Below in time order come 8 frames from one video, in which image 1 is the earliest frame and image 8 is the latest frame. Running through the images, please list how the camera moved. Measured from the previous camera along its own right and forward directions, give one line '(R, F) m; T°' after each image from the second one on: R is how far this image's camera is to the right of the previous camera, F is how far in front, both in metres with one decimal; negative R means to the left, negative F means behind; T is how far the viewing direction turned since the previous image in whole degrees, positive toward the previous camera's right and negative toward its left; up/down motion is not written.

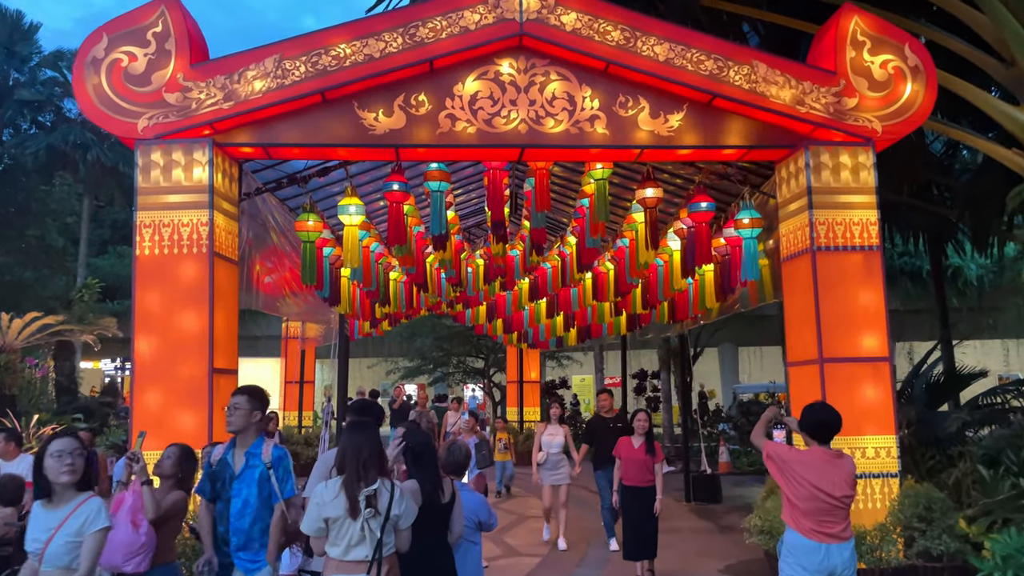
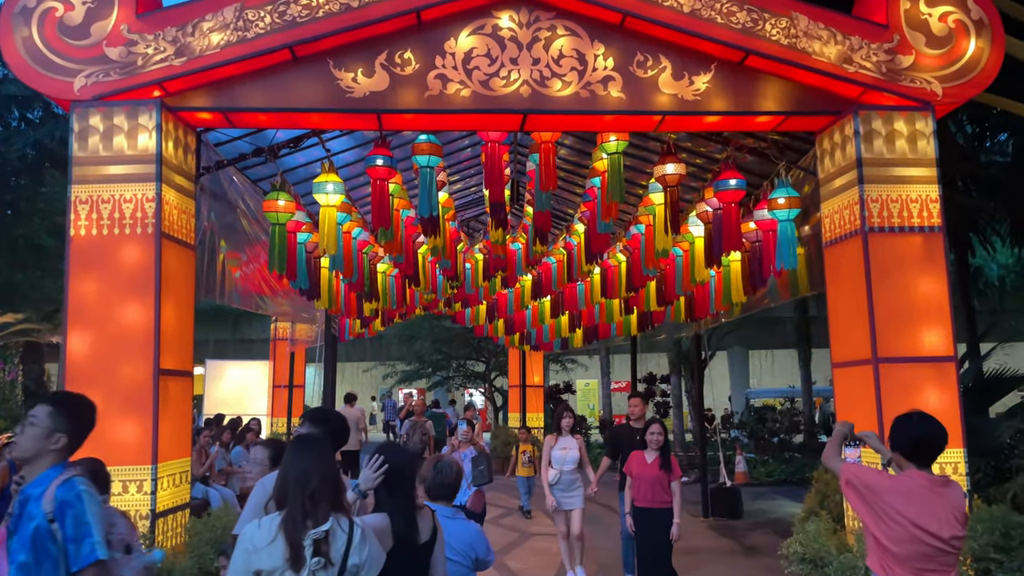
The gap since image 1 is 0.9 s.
(0.0, +1.0) m; 0°
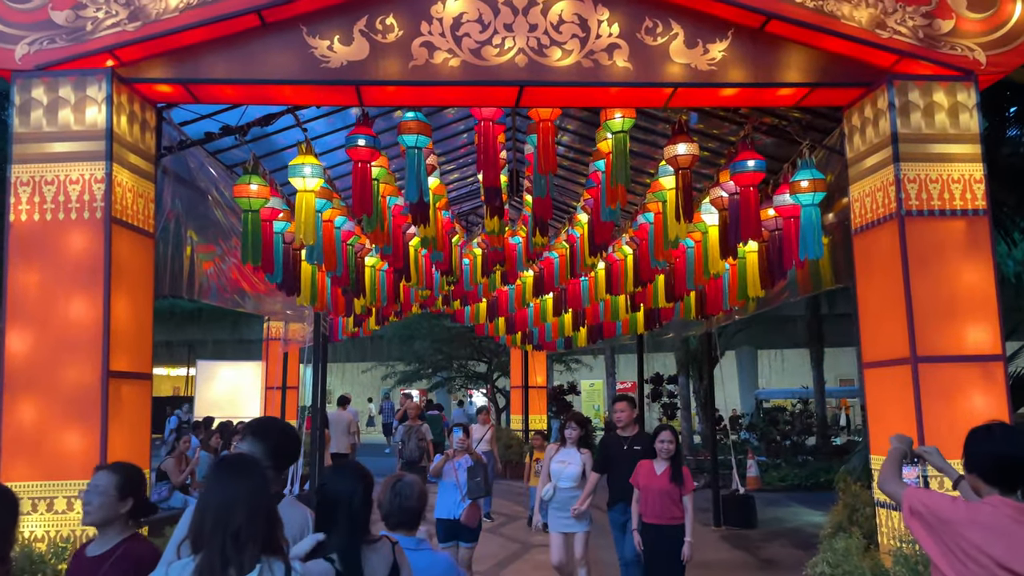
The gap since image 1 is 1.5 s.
(+0.1, +0.6) m; 0°
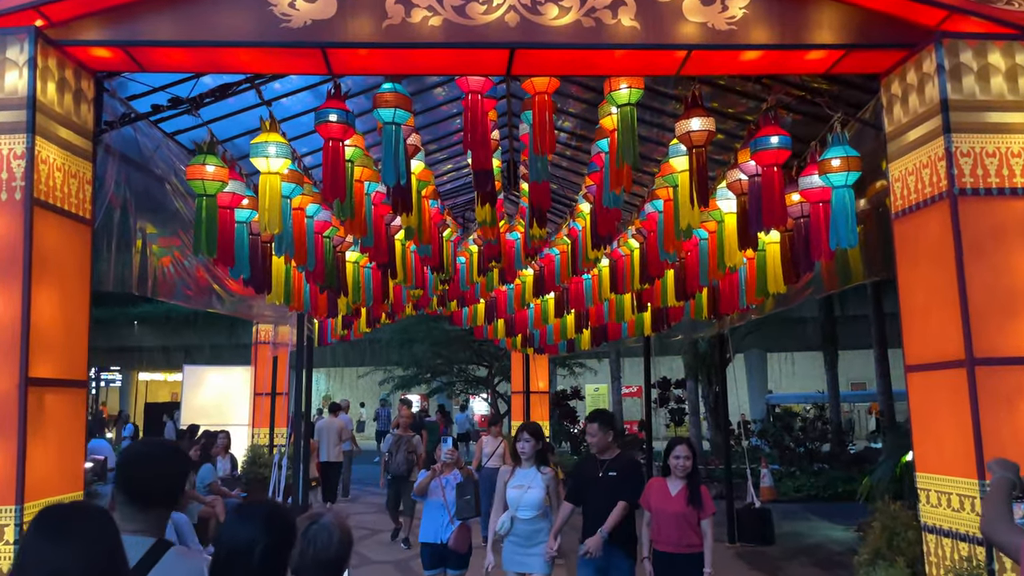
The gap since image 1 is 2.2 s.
(+0.1, +0.7) m; 0°
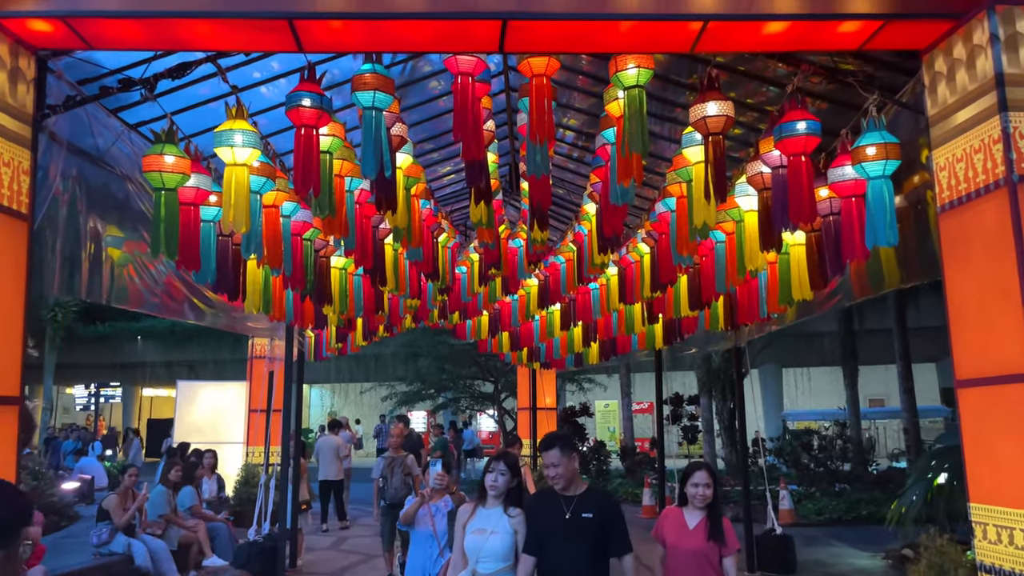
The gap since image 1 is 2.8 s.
(+0.1, +0.6) m; -1°
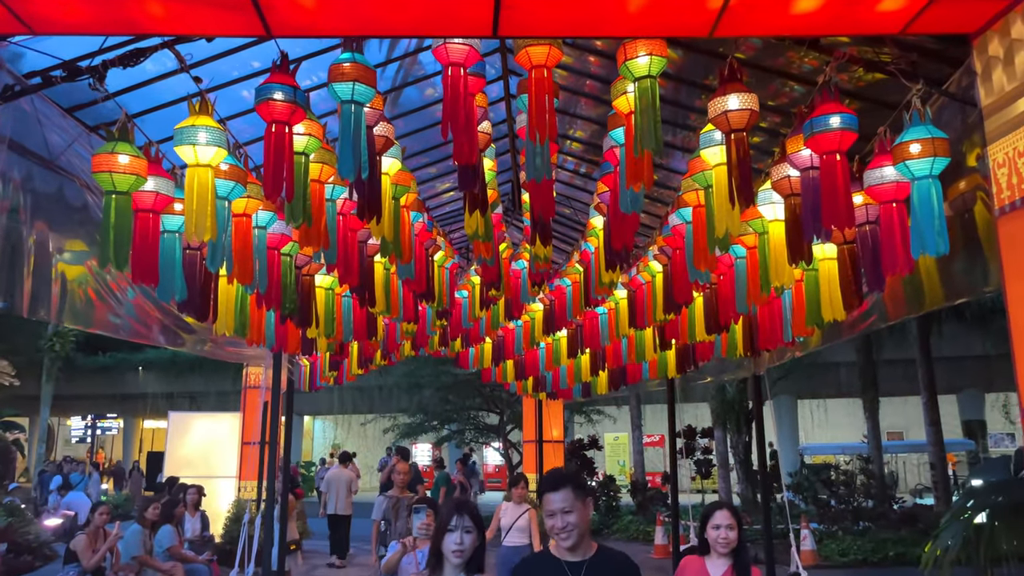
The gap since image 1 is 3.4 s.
(+0.1, +0.6) m; -1°
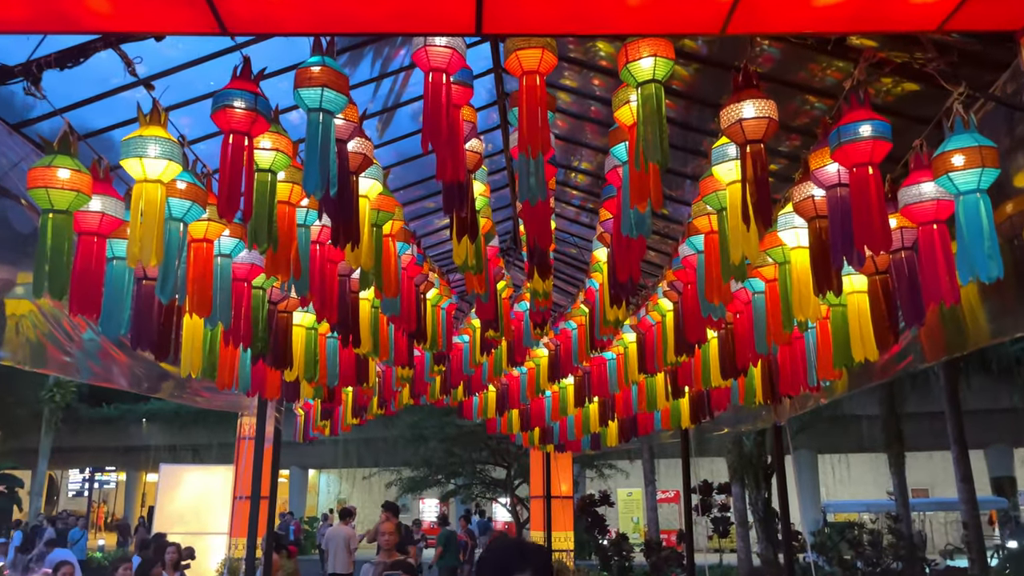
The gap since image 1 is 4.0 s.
(+0.1, +0.5) m; -1°
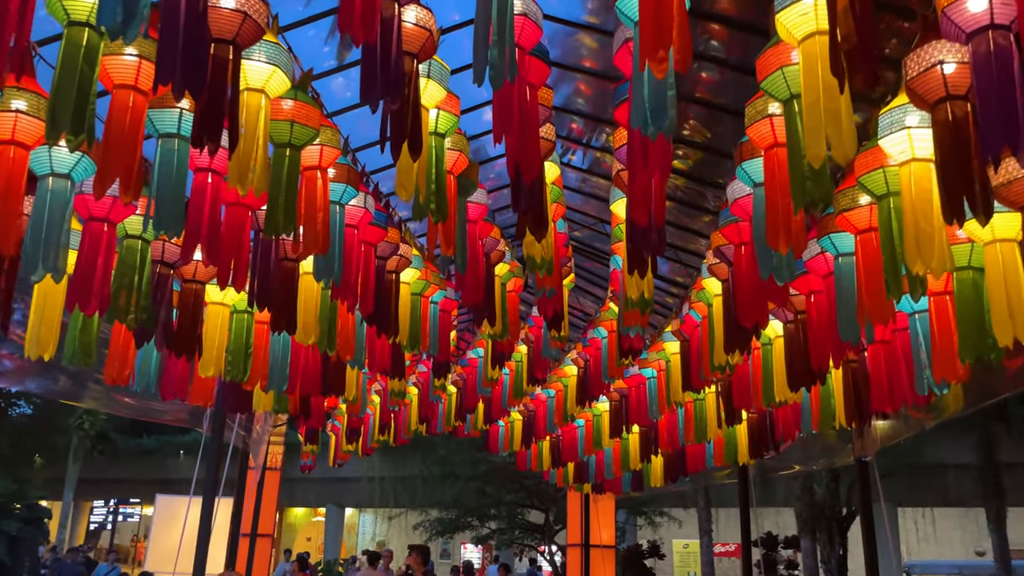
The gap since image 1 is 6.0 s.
(+0.4, +1.6) m; -4°
